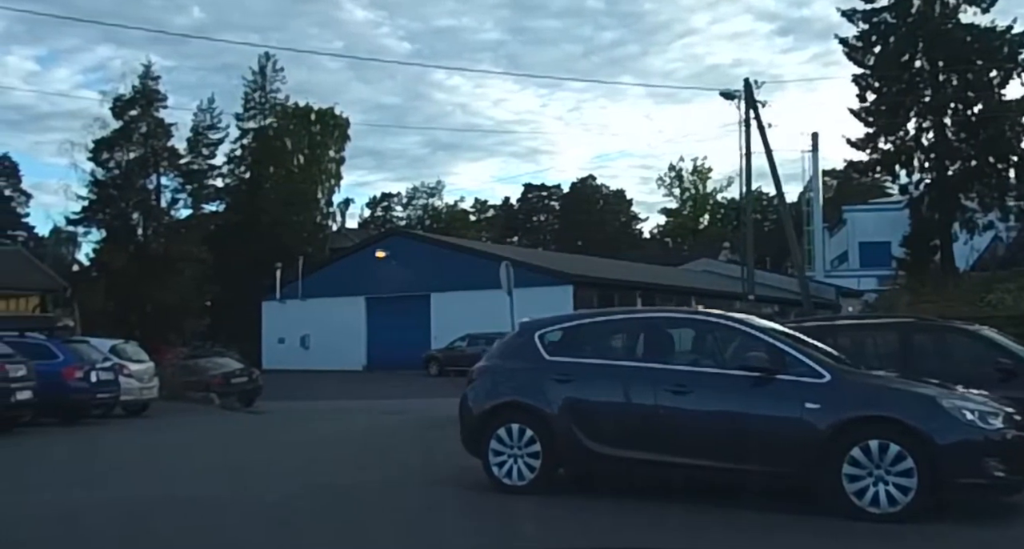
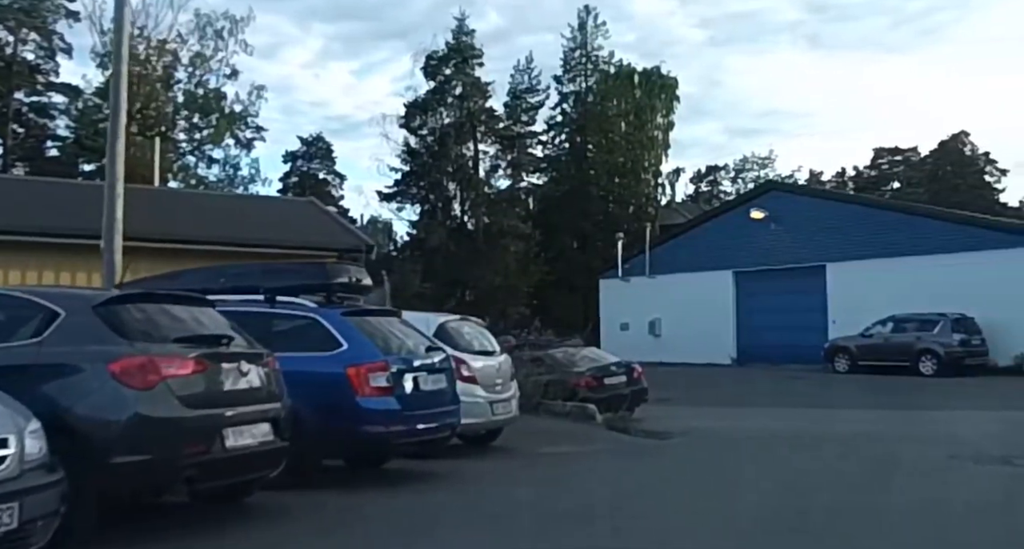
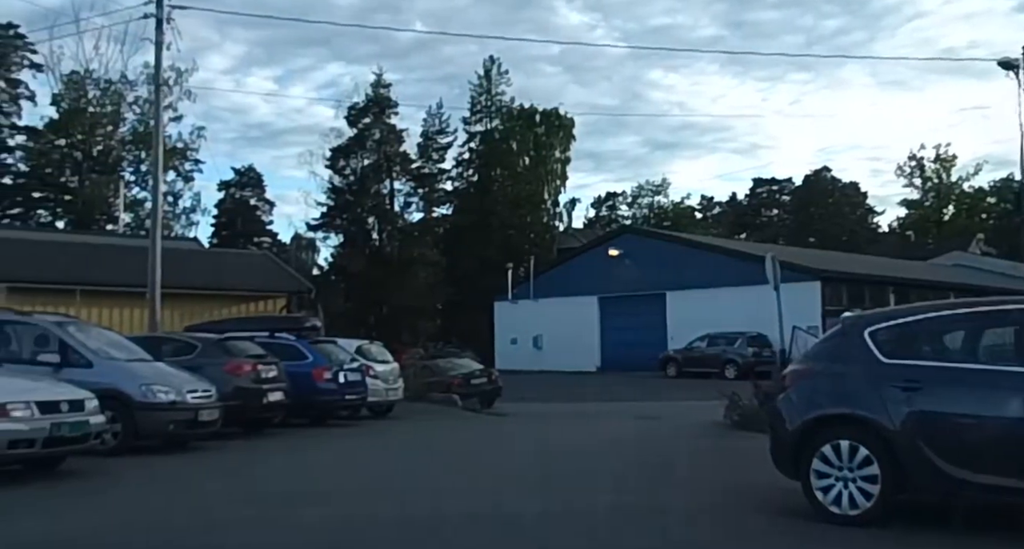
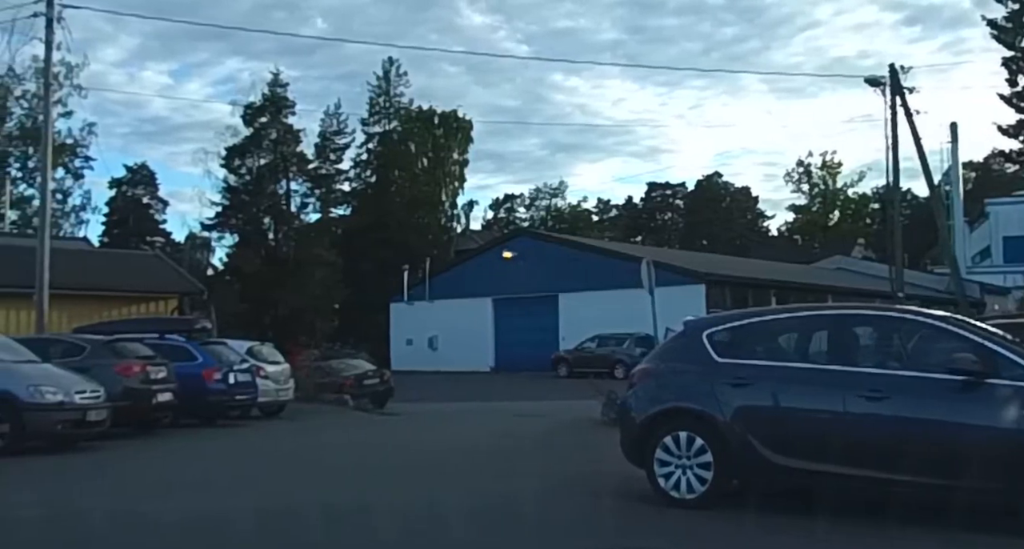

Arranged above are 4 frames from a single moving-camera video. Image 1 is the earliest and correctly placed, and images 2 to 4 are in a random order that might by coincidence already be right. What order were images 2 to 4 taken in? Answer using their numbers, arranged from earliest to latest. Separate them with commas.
4, 3, 2
